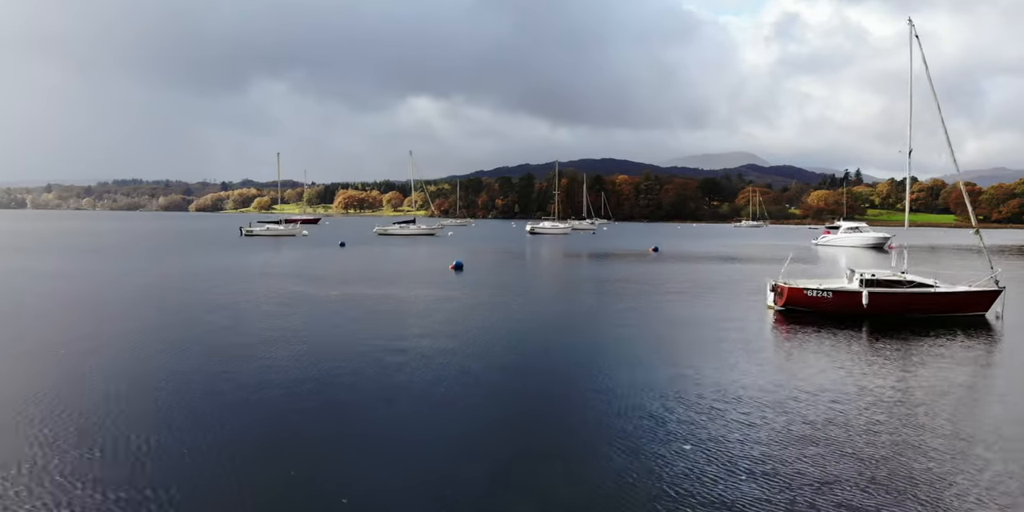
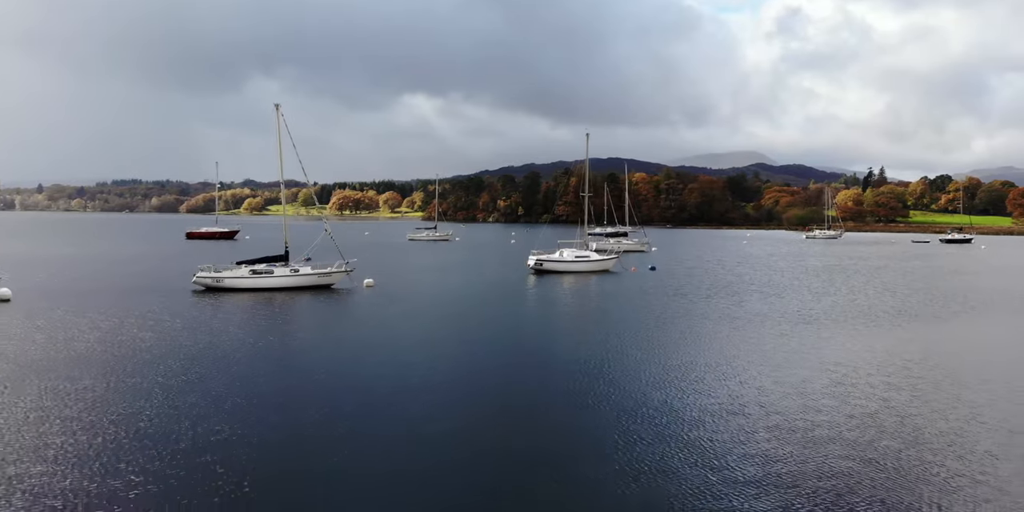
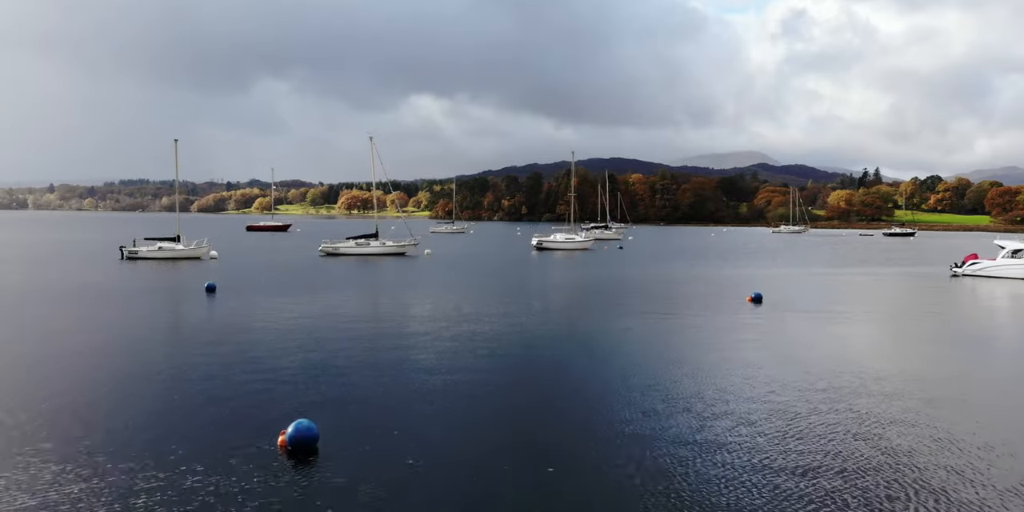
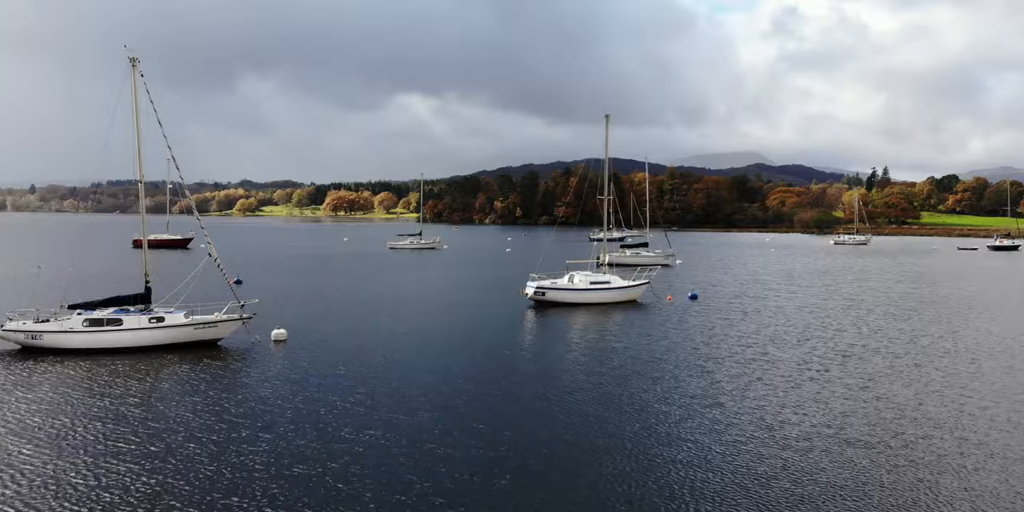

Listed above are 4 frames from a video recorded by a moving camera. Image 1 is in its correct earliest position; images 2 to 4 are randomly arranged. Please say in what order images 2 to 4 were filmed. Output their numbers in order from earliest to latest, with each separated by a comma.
3, 2, 4
